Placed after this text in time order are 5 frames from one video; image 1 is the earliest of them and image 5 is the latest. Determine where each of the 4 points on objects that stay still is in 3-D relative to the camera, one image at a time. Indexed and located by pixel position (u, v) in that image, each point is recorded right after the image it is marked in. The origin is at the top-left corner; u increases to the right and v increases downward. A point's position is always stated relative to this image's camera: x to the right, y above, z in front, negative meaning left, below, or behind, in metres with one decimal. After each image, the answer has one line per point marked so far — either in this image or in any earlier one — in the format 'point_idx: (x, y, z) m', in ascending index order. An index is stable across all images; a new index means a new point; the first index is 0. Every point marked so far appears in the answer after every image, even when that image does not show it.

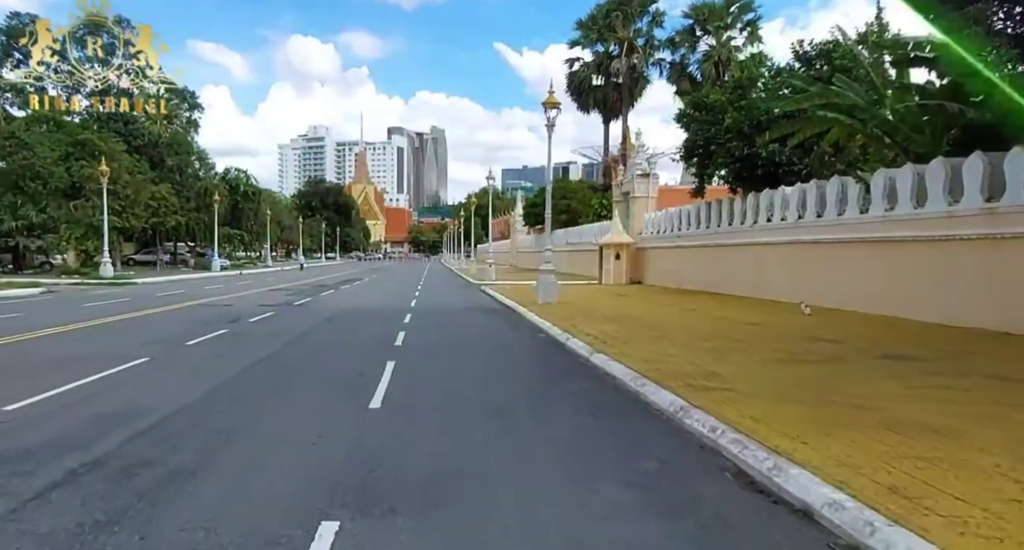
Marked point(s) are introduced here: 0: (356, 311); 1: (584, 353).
0: (-5.0, -1.2, +18.9) m
1: (+1.3, -1.4, +10.2) m
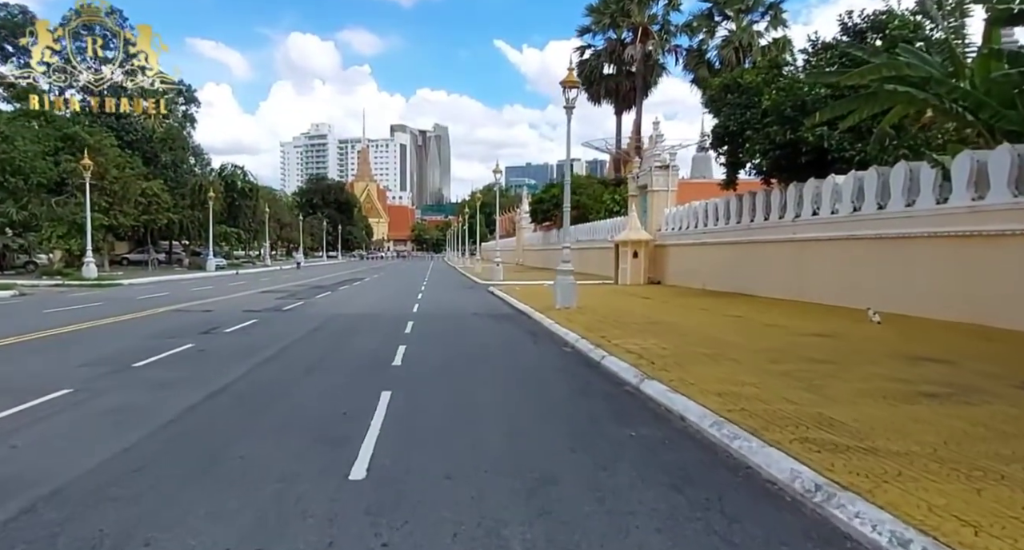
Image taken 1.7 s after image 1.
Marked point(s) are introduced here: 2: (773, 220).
0: (-4.6, -1.2, +16.8) m
1: (+1.6, -1.4, +8.1) m
2: (+8.8, +1.9, +19.9) m
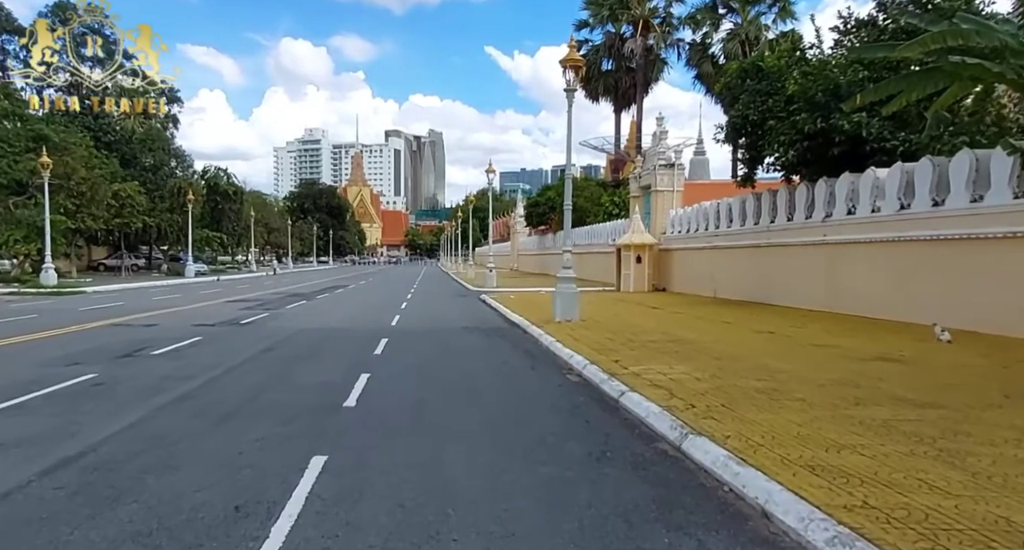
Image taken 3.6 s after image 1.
0: (-4.8, -1.4, +14.5) m
1: (+1.5, -1.5, +5.8) m
2: (+8.6, +1.6, +17.7) m
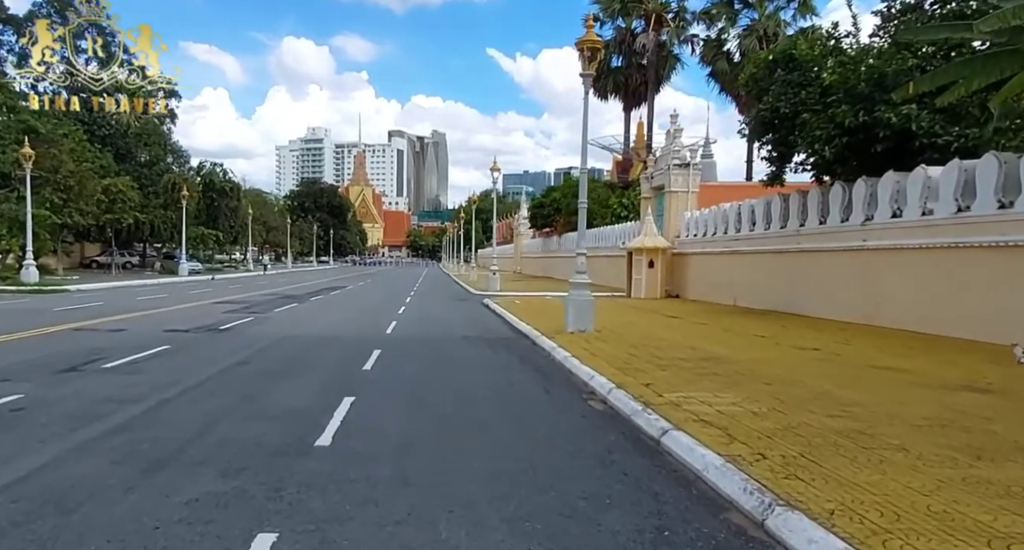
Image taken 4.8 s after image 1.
0: (-4.6, -1.4, +13.0) m
1: (+1.7, -1.6, +4.3) m
2: (+8.8, +1.4, +16.2) m
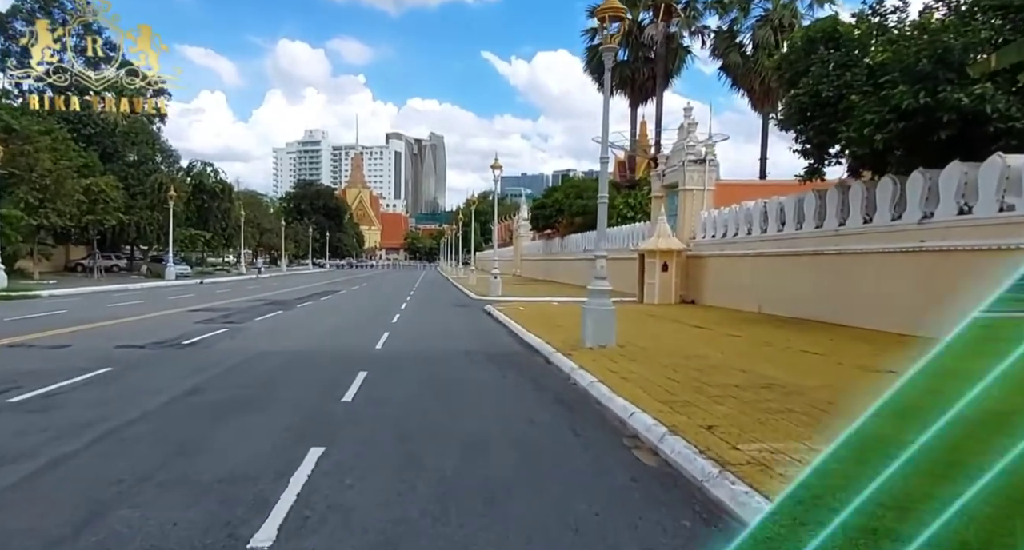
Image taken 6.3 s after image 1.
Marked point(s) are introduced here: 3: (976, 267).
0: (-4.4, -1.6, +11.1) m
1: (+1.9, -1.7, +2.4) m
2: (+9.0, +1.3, +14.4) m
3: (+9.2, +0.1, +11.5) m
